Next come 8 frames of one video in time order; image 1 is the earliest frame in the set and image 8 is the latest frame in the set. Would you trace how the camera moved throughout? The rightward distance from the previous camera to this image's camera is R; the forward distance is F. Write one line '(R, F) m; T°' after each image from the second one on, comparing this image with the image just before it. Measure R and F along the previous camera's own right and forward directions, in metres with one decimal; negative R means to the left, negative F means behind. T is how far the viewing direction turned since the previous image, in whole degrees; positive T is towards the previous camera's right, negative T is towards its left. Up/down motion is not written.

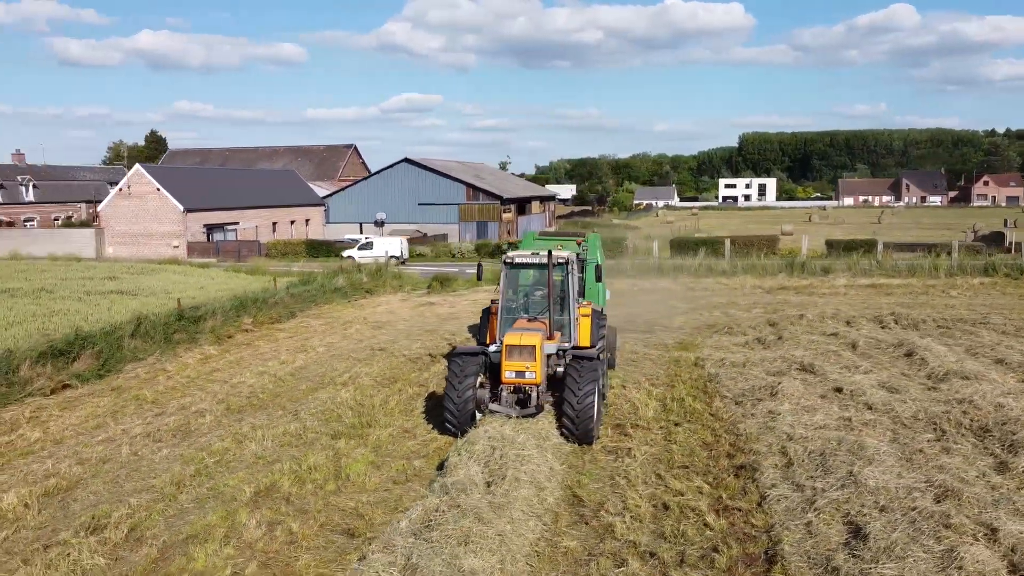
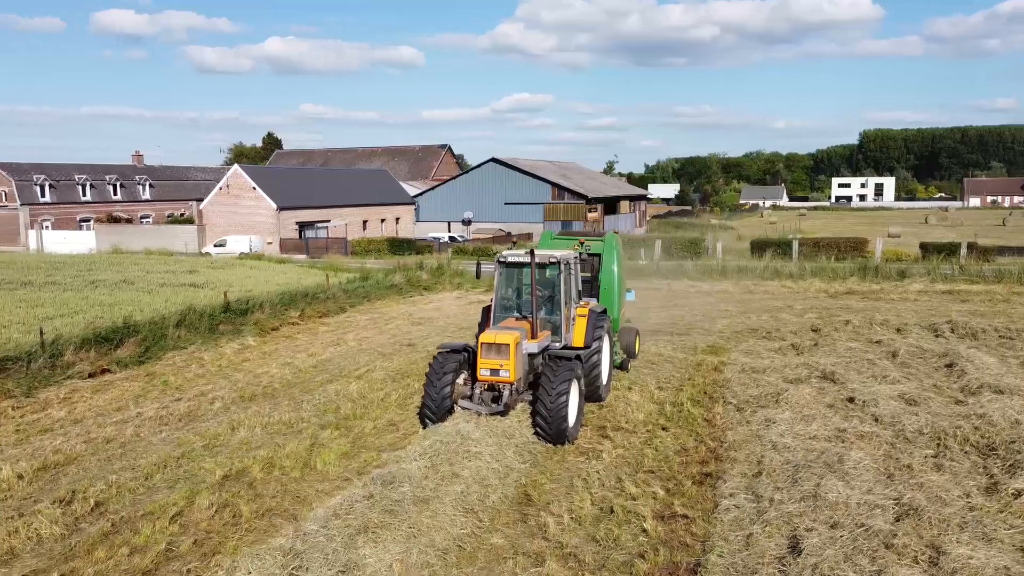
(+1.2, 0.0) m; -8°
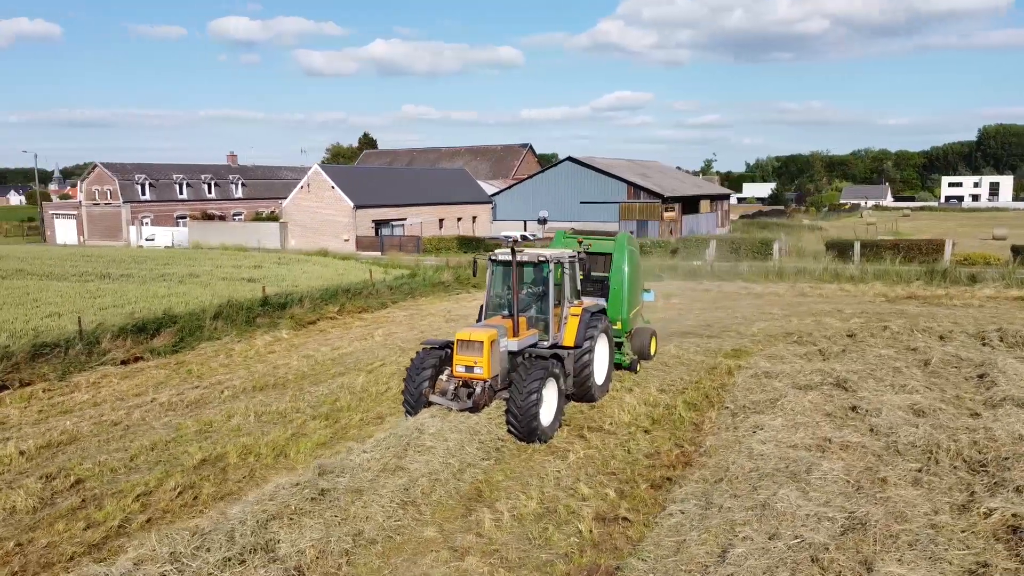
(+1.1, 0.0) m; -7°
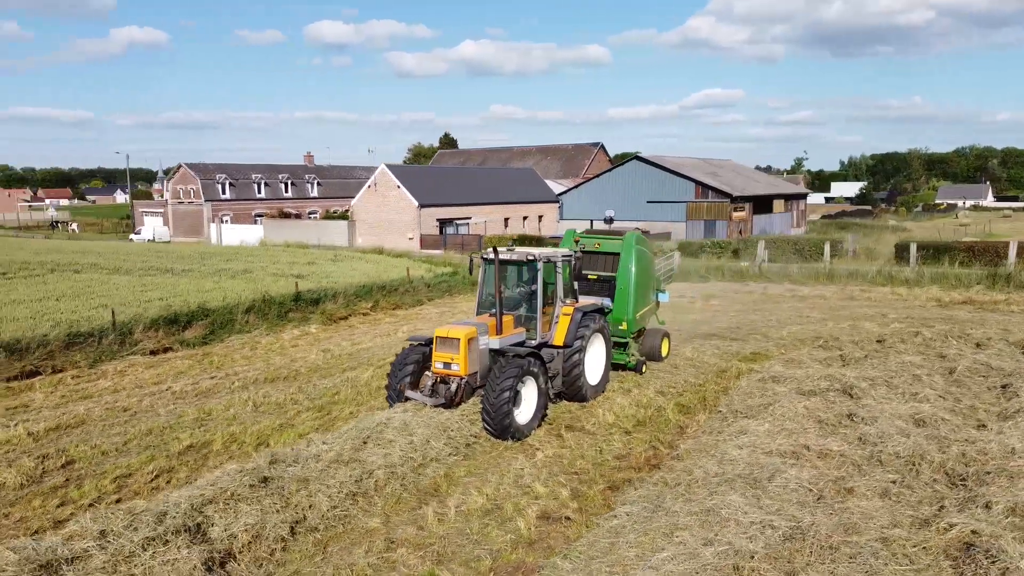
(+1.0, 0.0) m; -6°
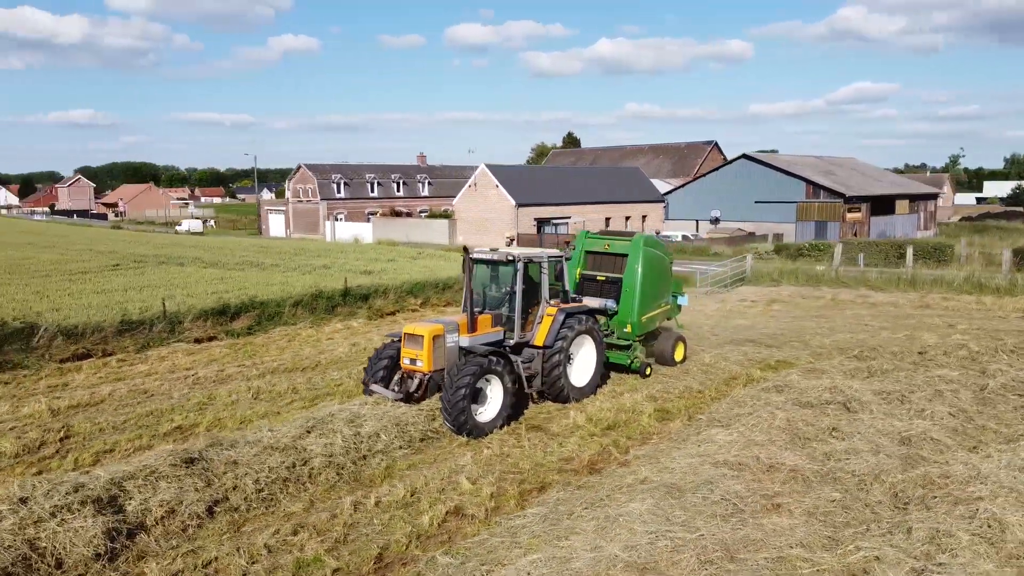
(+1.6, 0.0) m; -9°
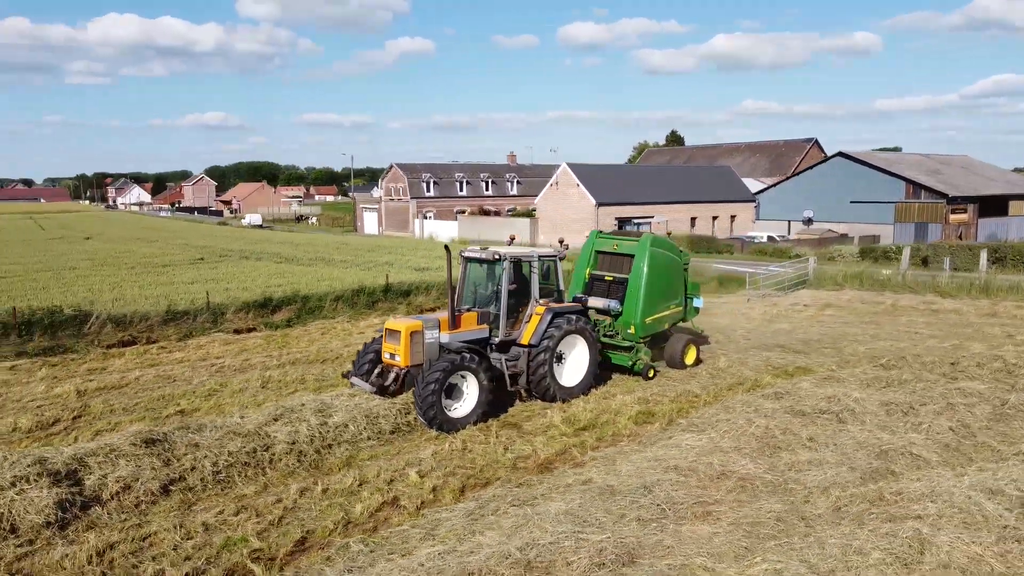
(+1.3, 0.0) m; -8°
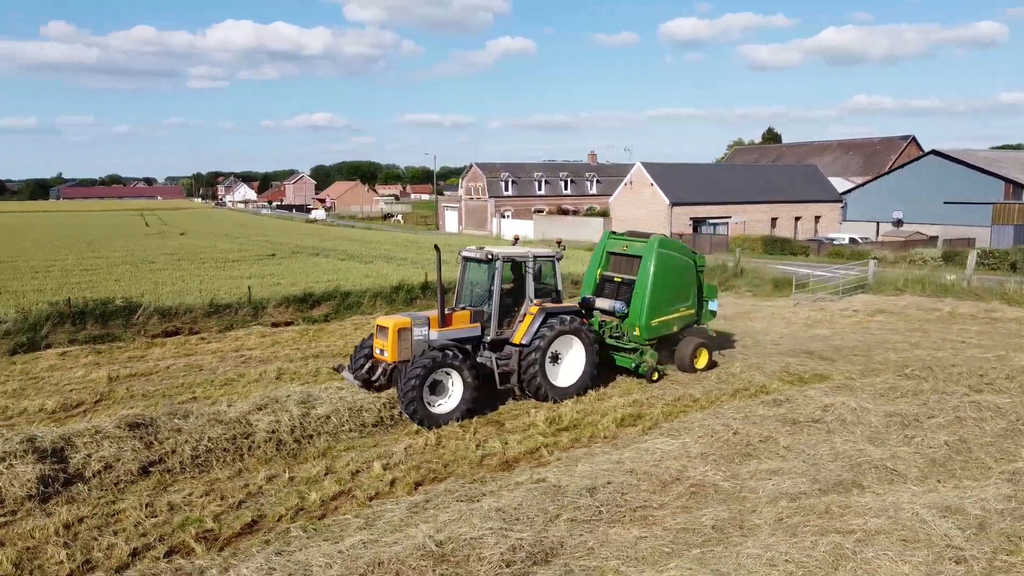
(+1.1, 0.0) m; -7°
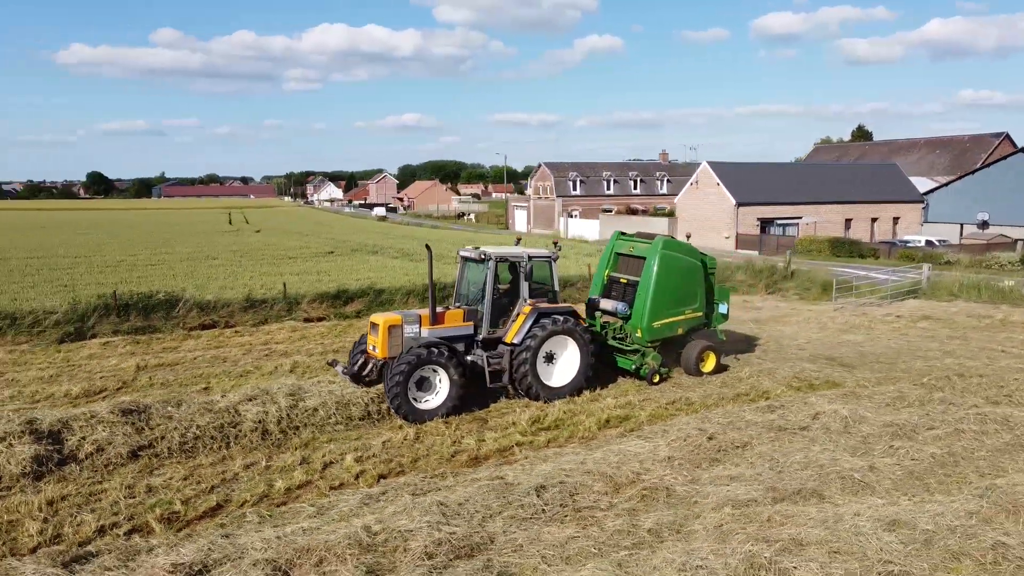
(+1.0, 0.0) m; -6°
